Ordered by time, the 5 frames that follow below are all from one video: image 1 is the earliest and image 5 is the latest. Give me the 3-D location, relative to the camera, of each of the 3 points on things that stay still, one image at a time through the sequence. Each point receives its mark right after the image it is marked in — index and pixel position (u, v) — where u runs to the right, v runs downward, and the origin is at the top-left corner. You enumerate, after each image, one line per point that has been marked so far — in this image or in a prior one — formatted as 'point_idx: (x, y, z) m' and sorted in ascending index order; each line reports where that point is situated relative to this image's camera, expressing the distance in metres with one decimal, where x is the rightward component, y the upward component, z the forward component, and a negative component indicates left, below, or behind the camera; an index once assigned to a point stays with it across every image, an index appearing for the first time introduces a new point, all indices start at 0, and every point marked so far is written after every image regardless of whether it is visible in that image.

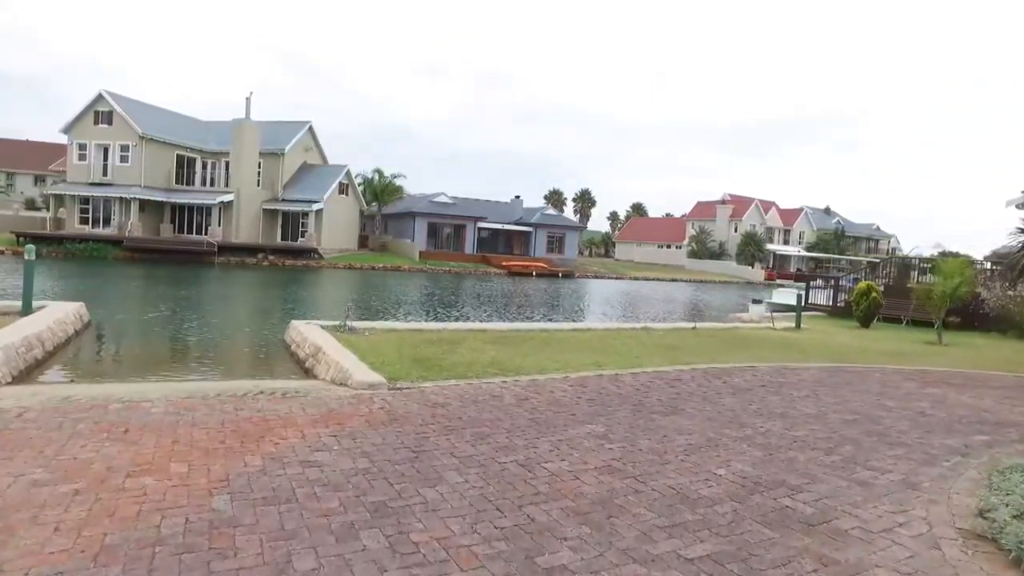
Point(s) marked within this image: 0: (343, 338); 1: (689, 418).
0: (-3.0, -0.9, +12.1) m
1: (+1.9, -1.4, +7.4) m
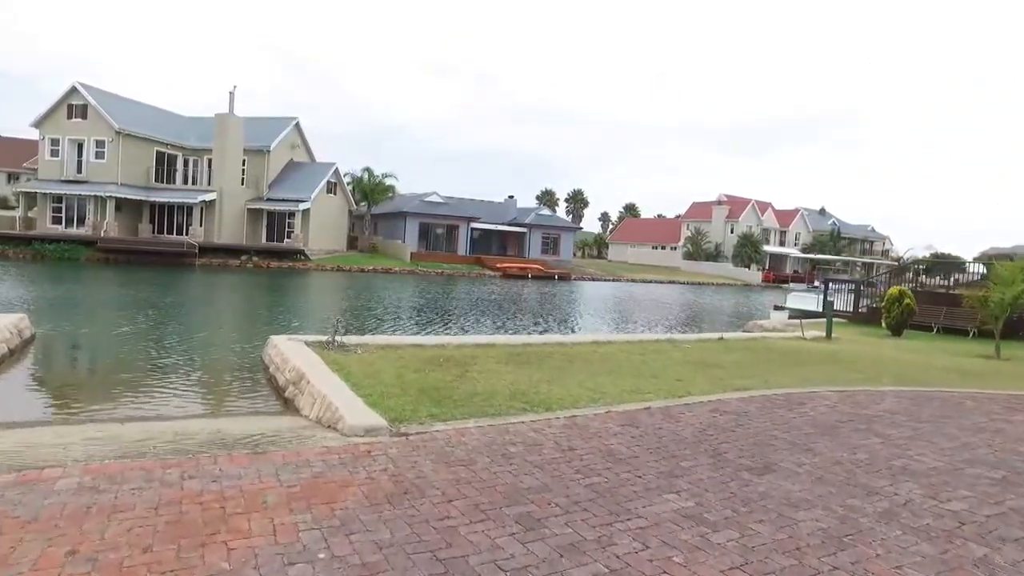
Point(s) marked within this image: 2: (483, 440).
0: (-2.7, -1.0, +10.2) m
1: (+2.3, -1.6, +5.6) m
2: (-0.3, -1.4, +6.3) m
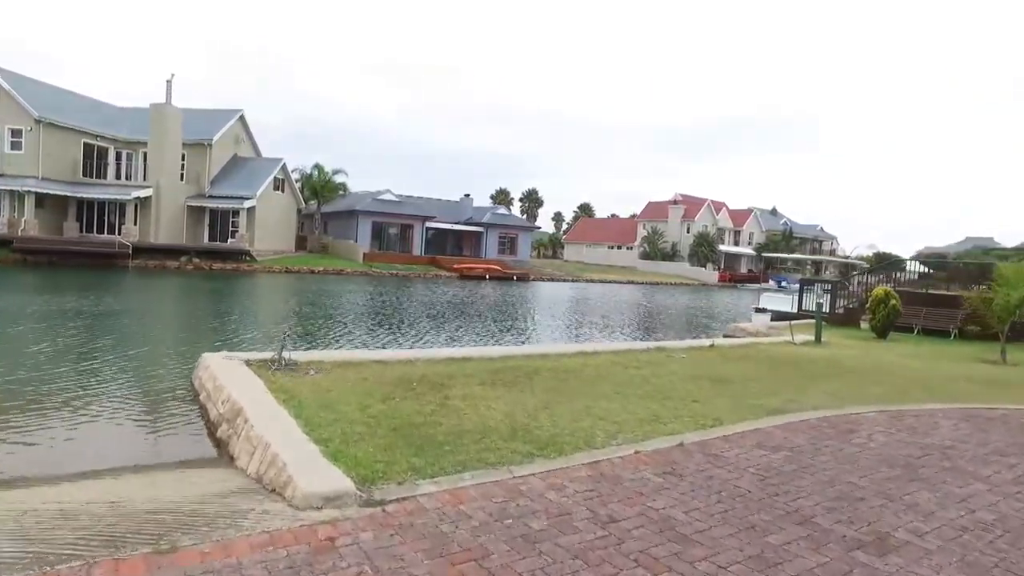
0: (-2.9, -1.1, +8.3) m
1: (+2.5, -1.6, +4.0) m
2: (-0.1, -1.5, +4.5) m
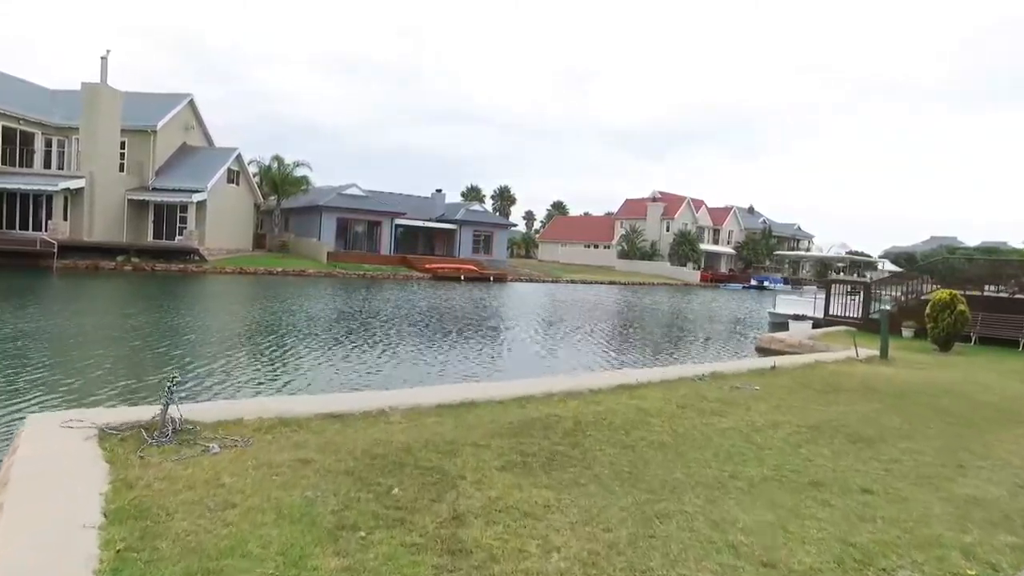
0: (-2.5, -1.3, +4.4) m
1: (+3.1, -1.7, +0.4) m
2: (+0.4, -1.6, +0.8) m
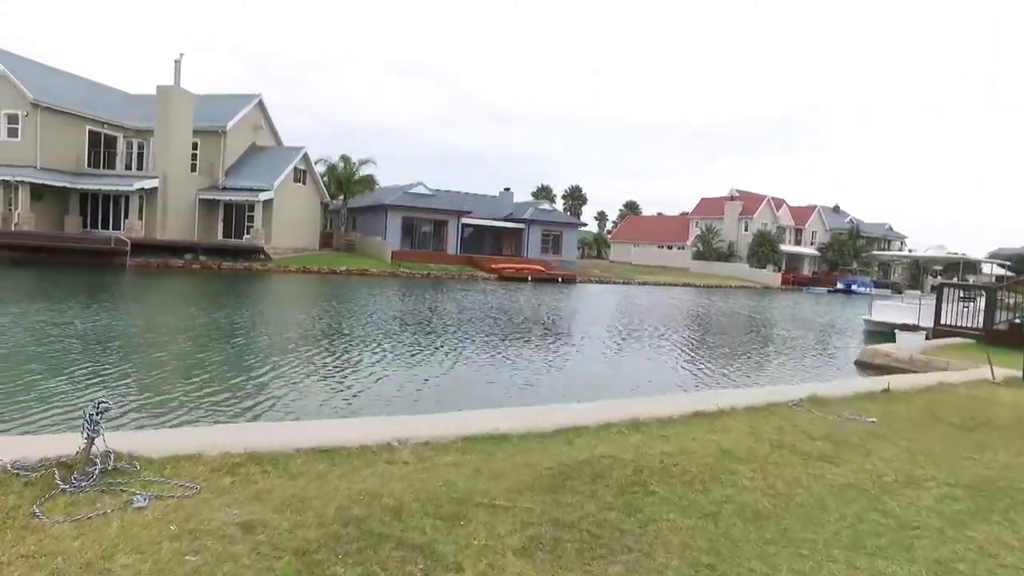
0: (-2.4, -1.3, +3.0) m
1: (+2.7, -1.8, -1.6) m
2: (+0.1, -1.6, -0.9) m
